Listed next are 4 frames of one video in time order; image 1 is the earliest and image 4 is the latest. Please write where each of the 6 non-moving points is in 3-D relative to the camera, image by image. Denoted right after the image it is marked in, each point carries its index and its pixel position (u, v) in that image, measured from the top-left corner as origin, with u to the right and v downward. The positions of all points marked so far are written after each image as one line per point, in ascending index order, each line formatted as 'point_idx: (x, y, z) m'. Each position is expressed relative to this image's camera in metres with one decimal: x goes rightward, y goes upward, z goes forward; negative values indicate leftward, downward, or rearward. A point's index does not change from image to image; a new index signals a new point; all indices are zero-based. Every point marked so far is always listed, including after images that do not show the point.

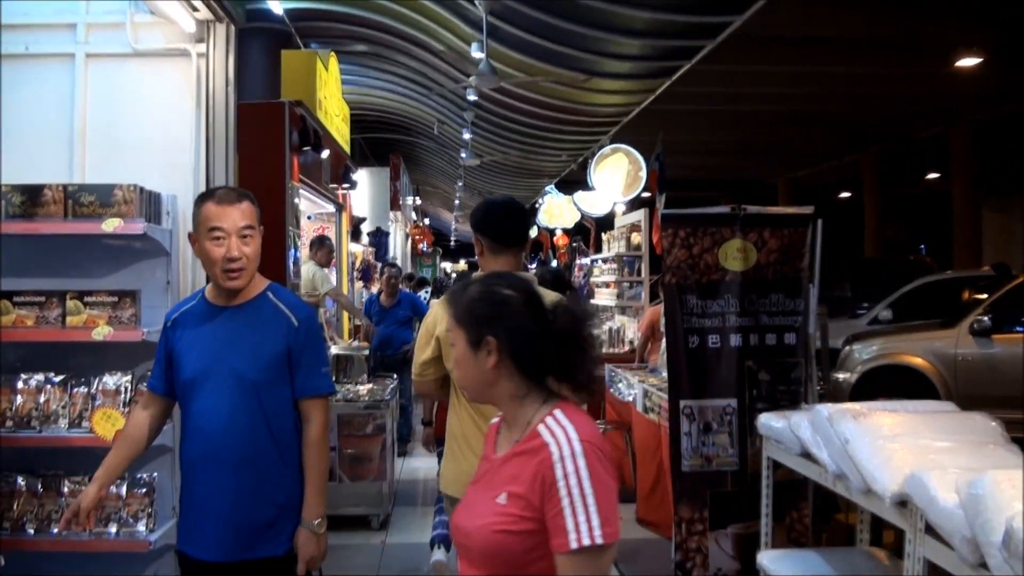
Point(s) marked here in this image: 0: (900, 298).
0: (+2.5, -0.1, +7.9) m
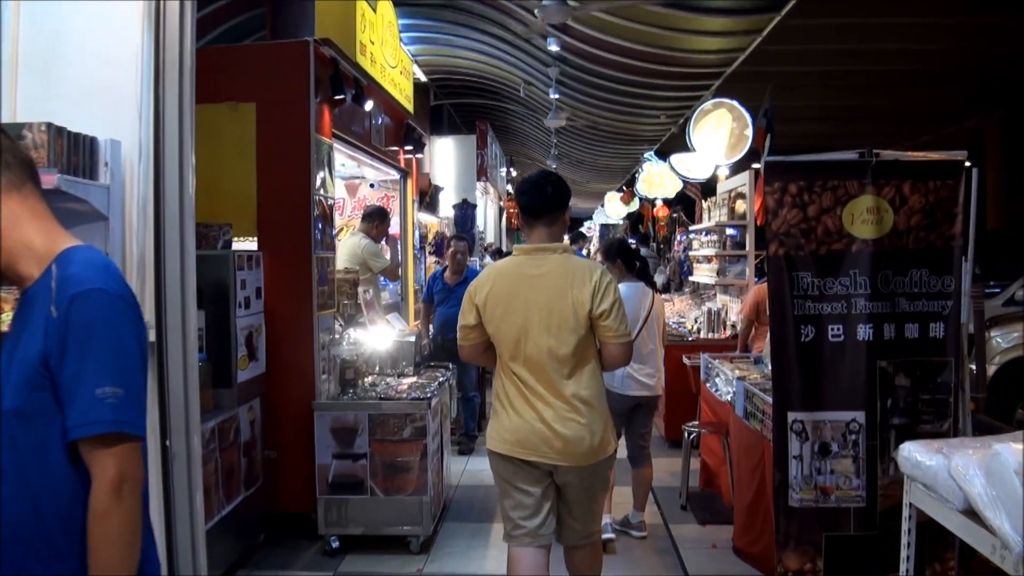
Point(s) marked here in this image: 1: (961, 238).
0: (+2.9, +0.1, +6.8) m
1: (+1.0, +0.1, +2.7) m
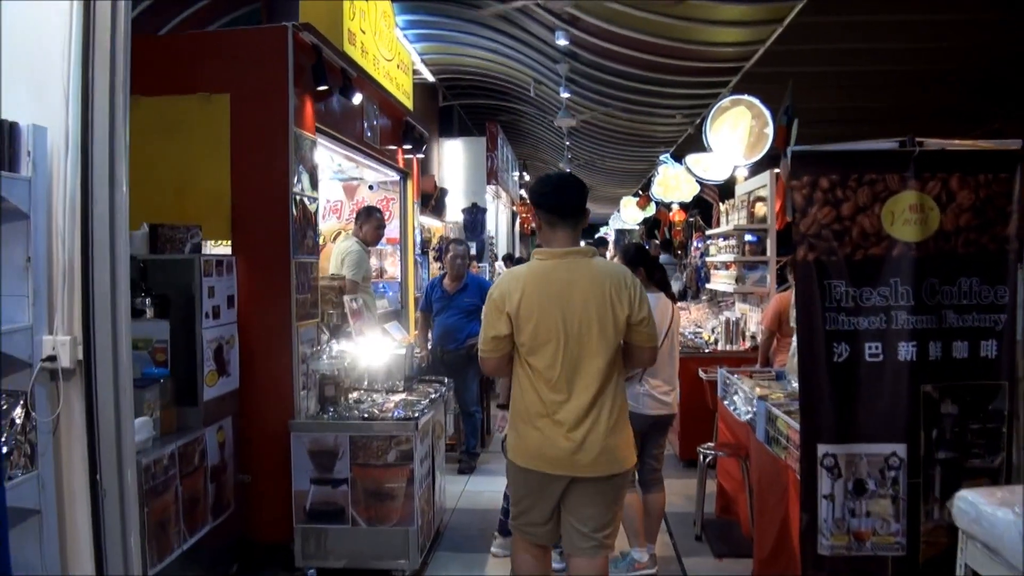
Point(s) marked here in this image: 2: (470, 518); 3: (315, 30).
0: (+3.0, 0.0, +6.4) m
1: (+0.9, +0.1, +2.3) m
2: (-0.1, -0.8, +4.3) m
3: (-0.6, +0.8, +3.7) m
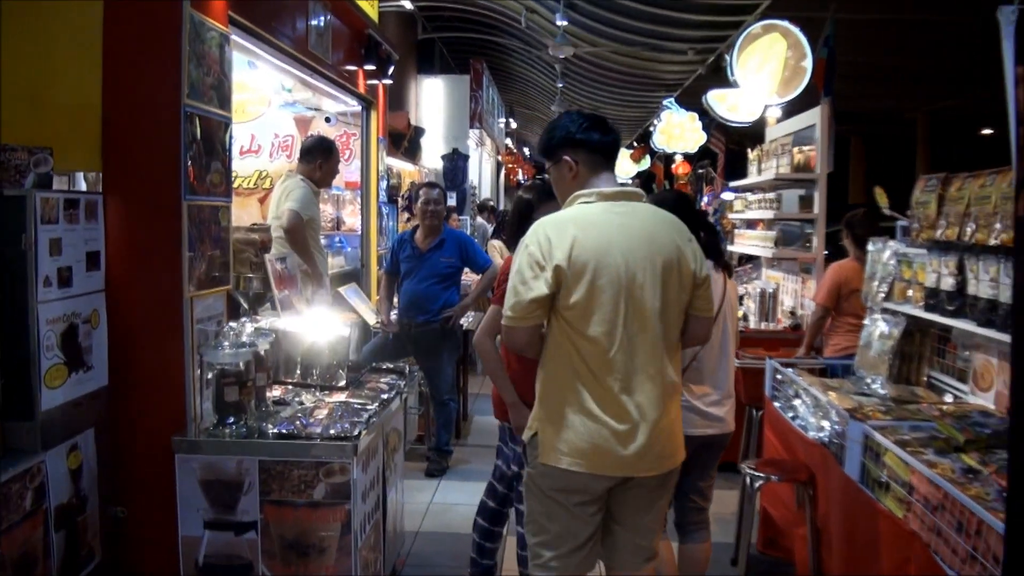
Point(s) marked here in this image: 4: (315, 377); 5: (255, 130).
0: (+2.9, +0.2, +5.4) m
1: (+0.9, +0.1, +1.3) m
2: (-0.2, -0.7, +3.3) m
3: (-0.6, +0.9, +2.6) m
4: (-0.4, -0.2, +2.8) m
5: (-1.0, +0.6, +4.7) m
